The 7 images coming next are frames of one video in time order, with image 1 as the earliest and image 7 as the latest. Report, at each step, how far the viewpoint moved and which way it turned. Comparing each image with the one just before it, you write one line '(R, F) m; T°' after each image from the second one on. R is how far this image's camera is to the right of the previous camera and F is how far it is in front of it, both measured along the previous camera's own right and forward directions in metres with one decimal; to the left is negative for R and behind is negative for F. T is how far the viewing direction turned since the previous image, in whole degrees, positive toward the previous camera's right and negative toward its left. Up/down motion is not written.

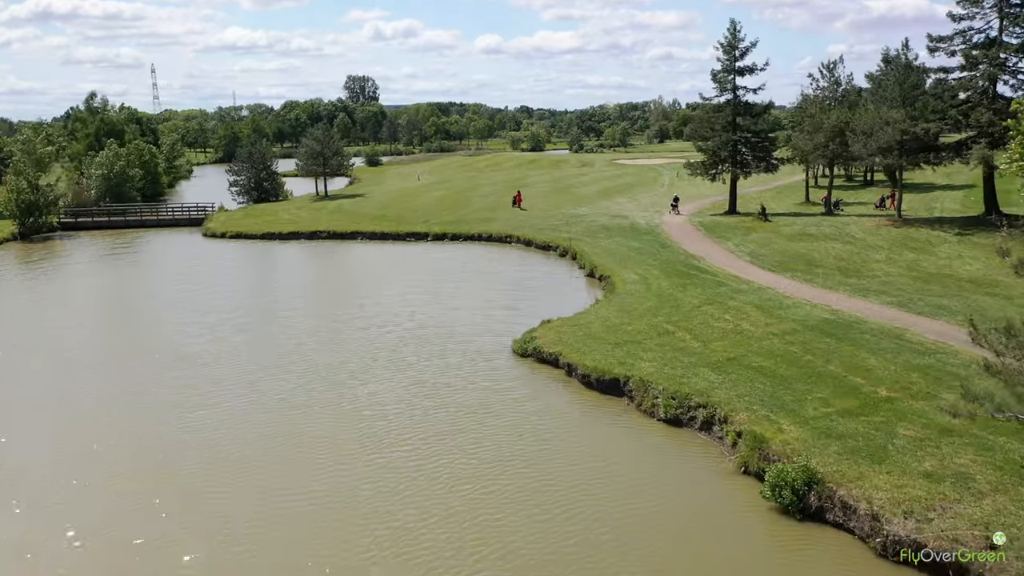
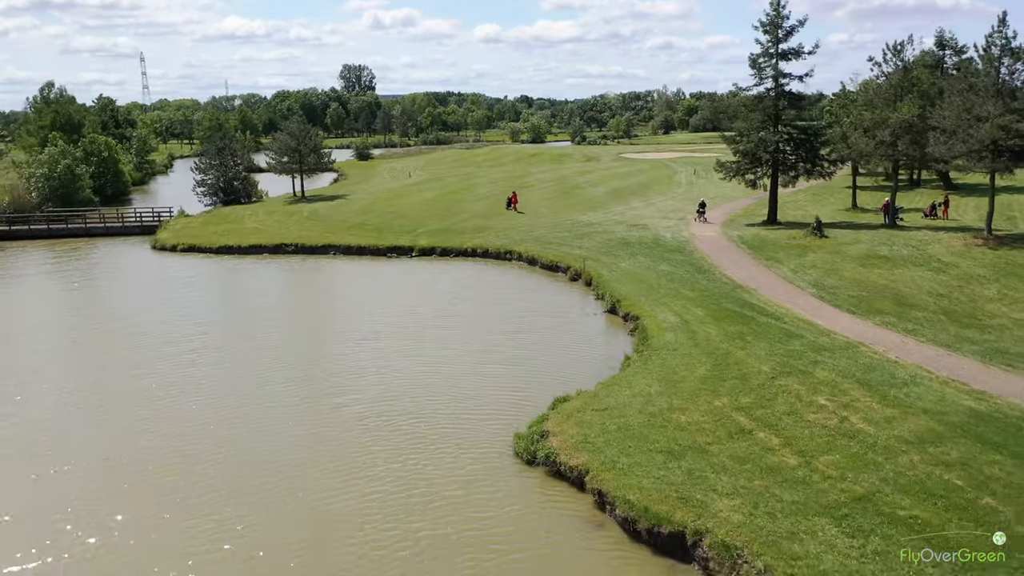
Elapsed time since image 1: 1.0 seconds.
(0.0, +7.4) m; 0°
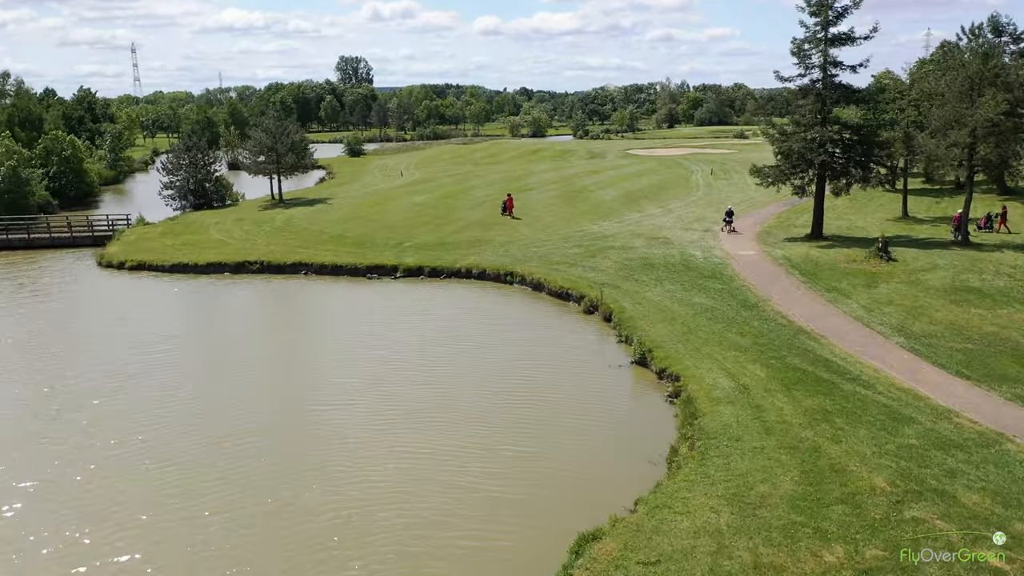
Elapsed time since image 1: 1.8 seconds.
(-0.1, +6.0) m; 0°
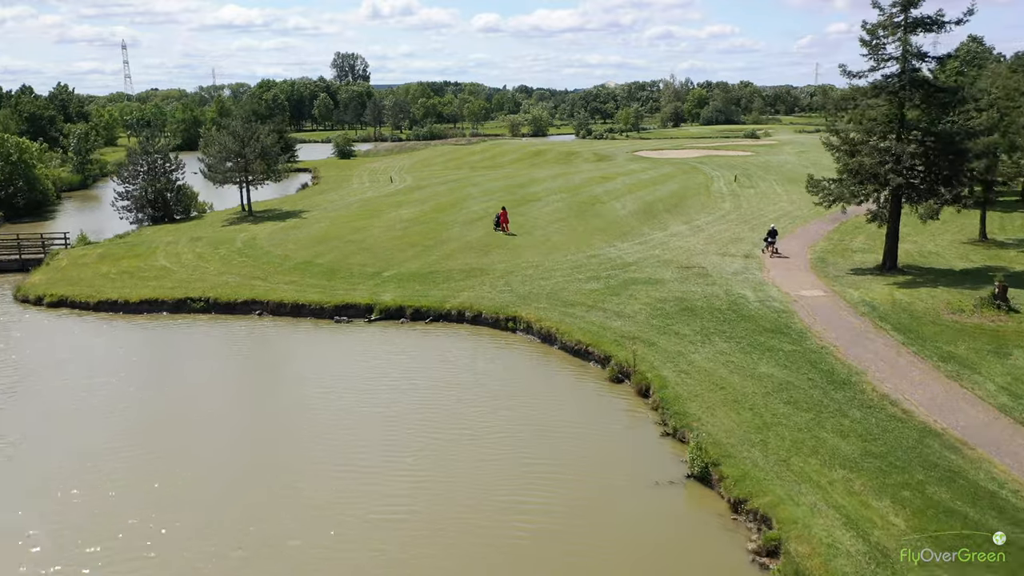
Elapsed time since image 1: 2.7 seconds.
(-0.1, +6.7) m; 0°
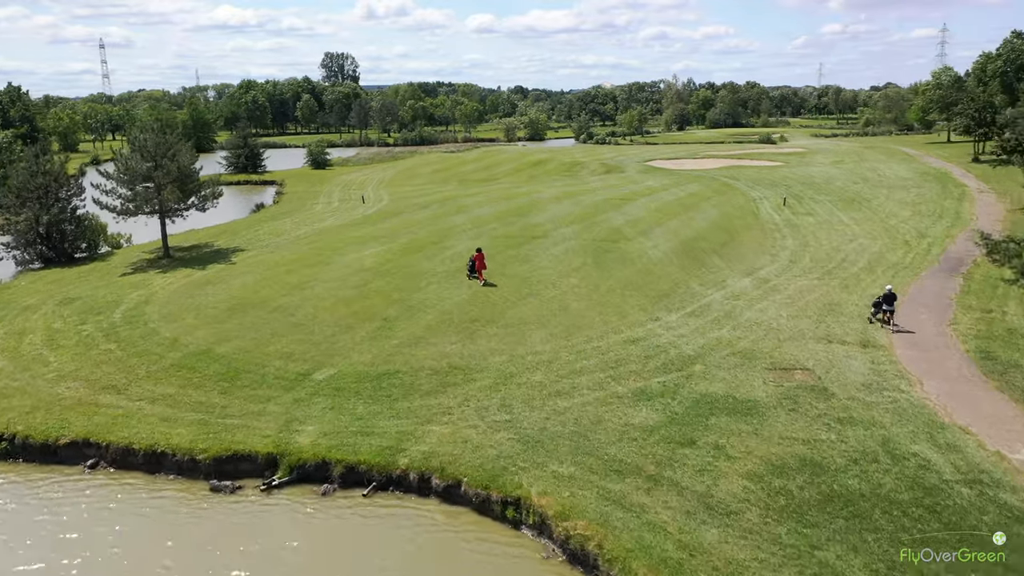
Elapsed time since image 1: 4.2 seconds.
(-0.1, +11.5) m; 0°
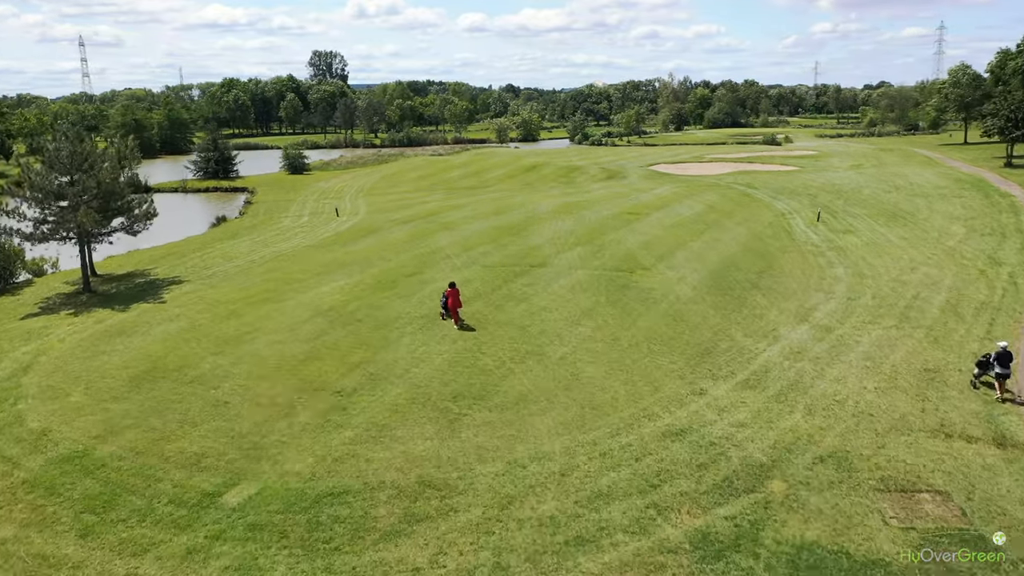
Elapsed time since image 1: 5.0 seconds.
(-0.1, +6.5) m; +1°
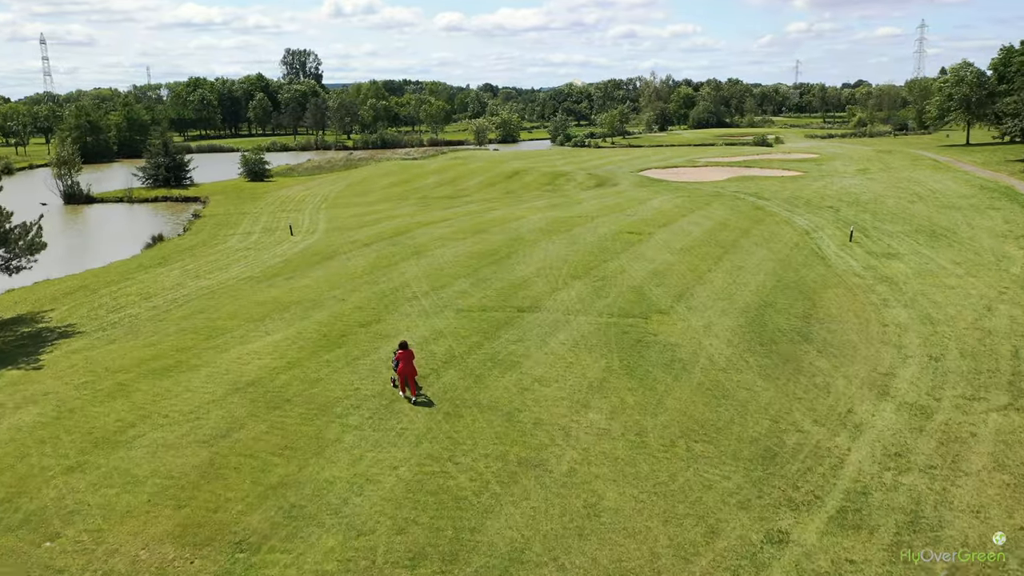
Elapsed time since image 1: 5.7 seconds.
(-0.1, +6.5) m; +1°
